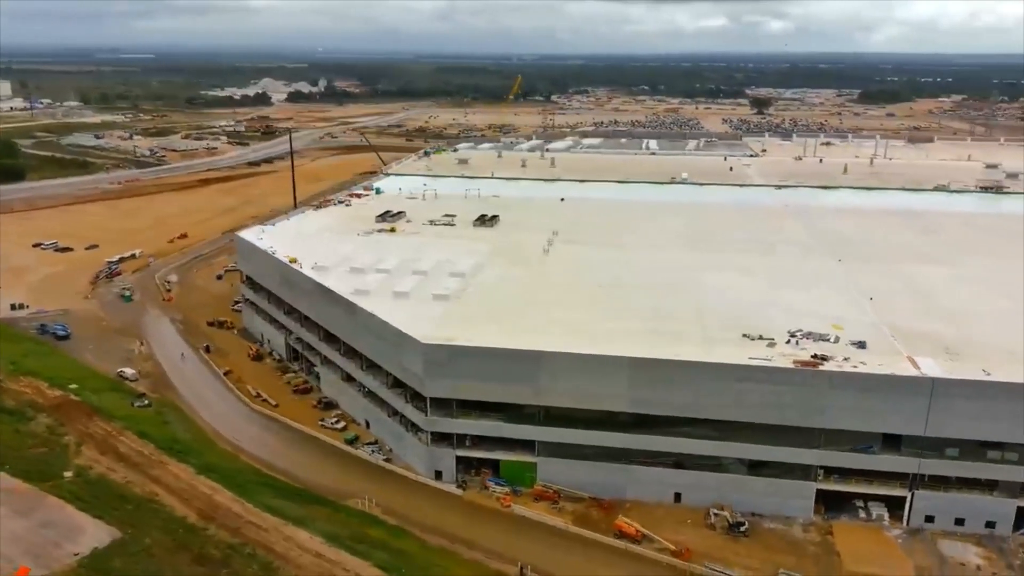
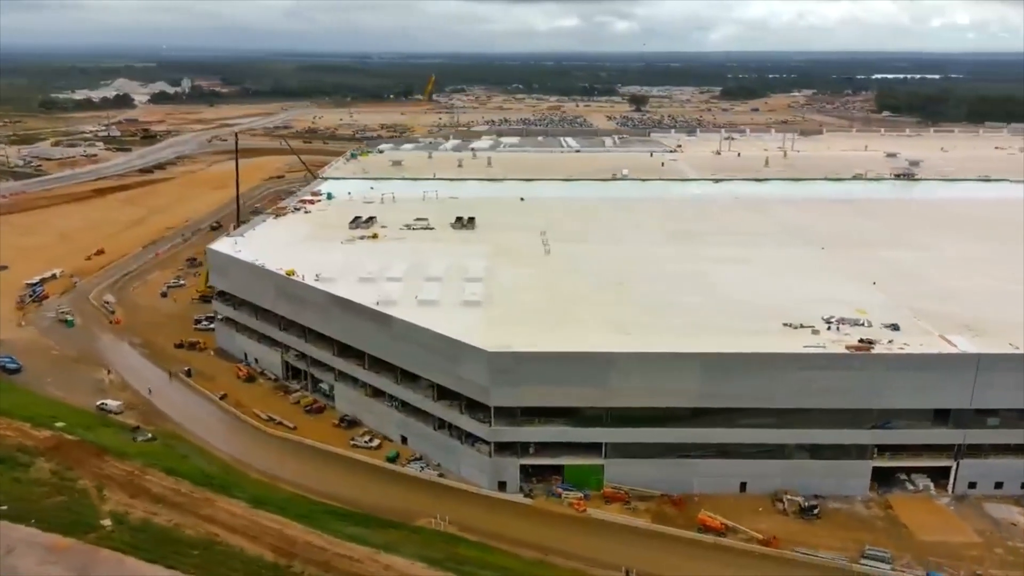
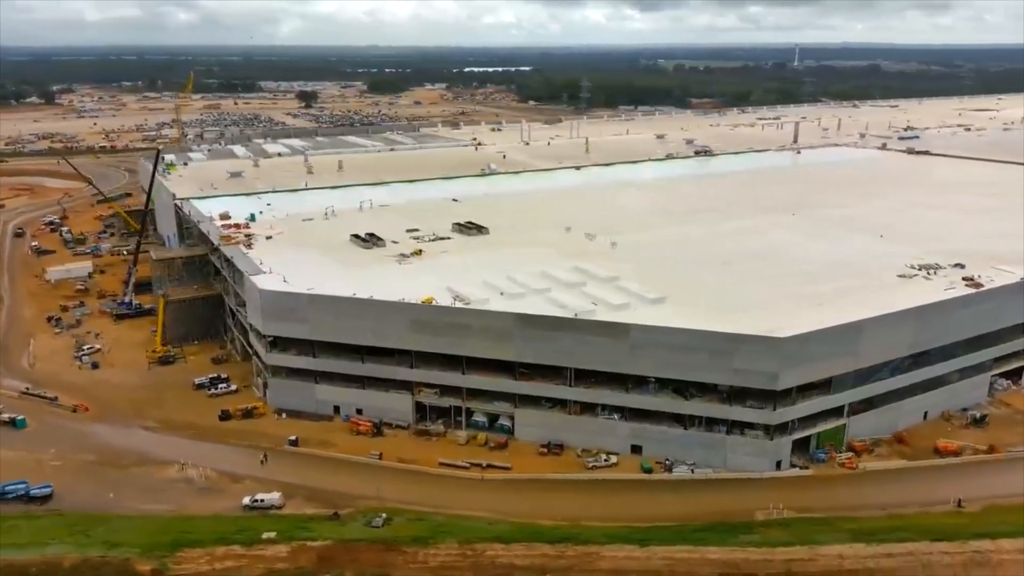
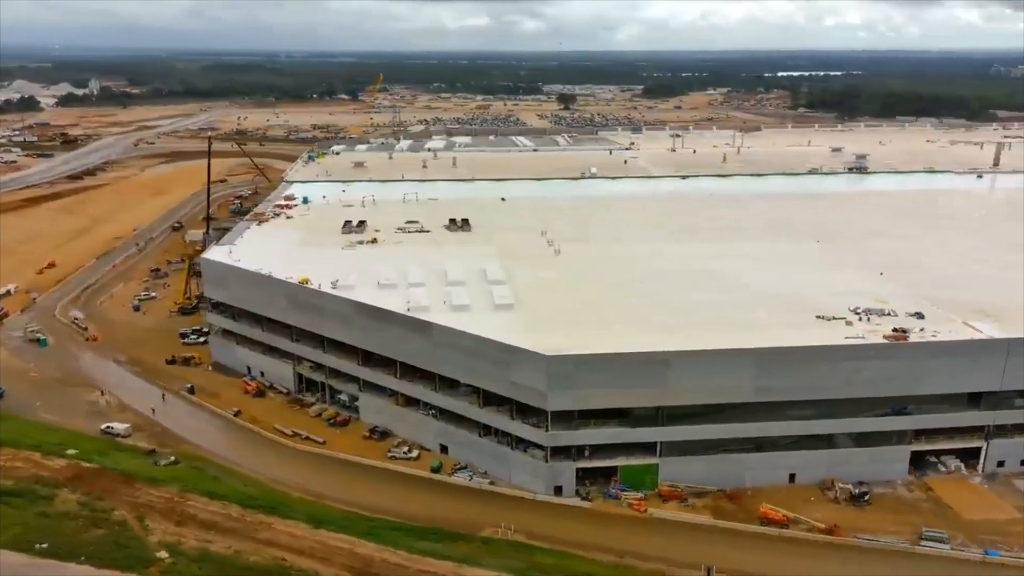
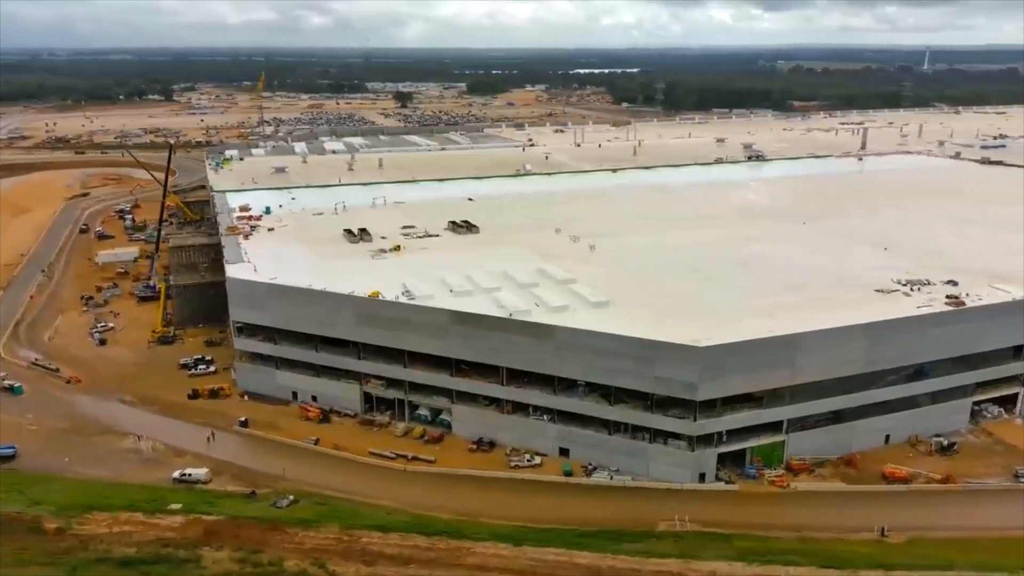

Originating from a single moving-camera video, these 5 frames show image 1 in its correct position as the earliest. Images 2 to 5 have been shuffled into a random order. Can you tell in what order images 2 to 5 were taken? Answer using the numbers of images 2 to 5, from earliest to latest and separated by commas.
2, 4, 5, 3
